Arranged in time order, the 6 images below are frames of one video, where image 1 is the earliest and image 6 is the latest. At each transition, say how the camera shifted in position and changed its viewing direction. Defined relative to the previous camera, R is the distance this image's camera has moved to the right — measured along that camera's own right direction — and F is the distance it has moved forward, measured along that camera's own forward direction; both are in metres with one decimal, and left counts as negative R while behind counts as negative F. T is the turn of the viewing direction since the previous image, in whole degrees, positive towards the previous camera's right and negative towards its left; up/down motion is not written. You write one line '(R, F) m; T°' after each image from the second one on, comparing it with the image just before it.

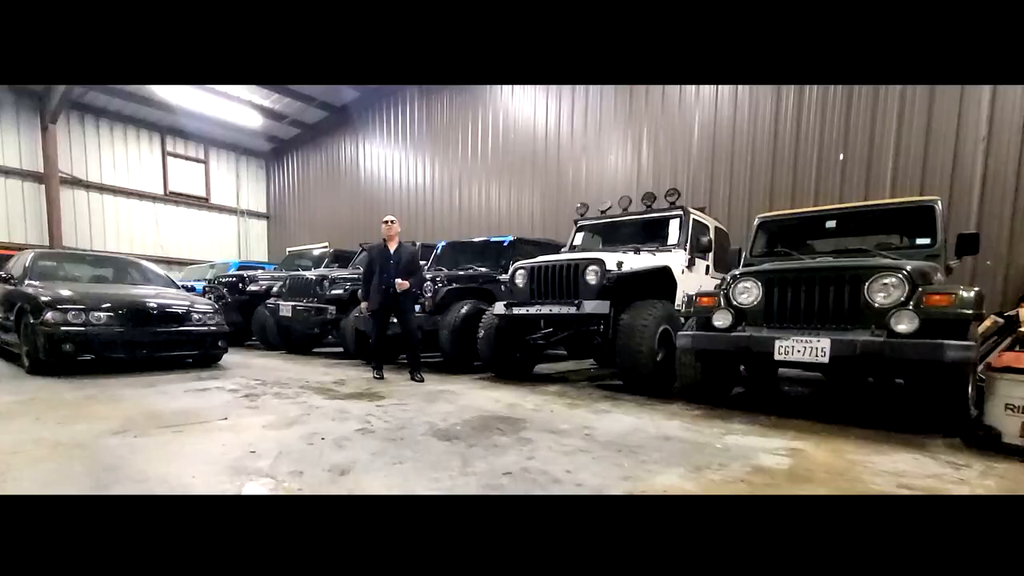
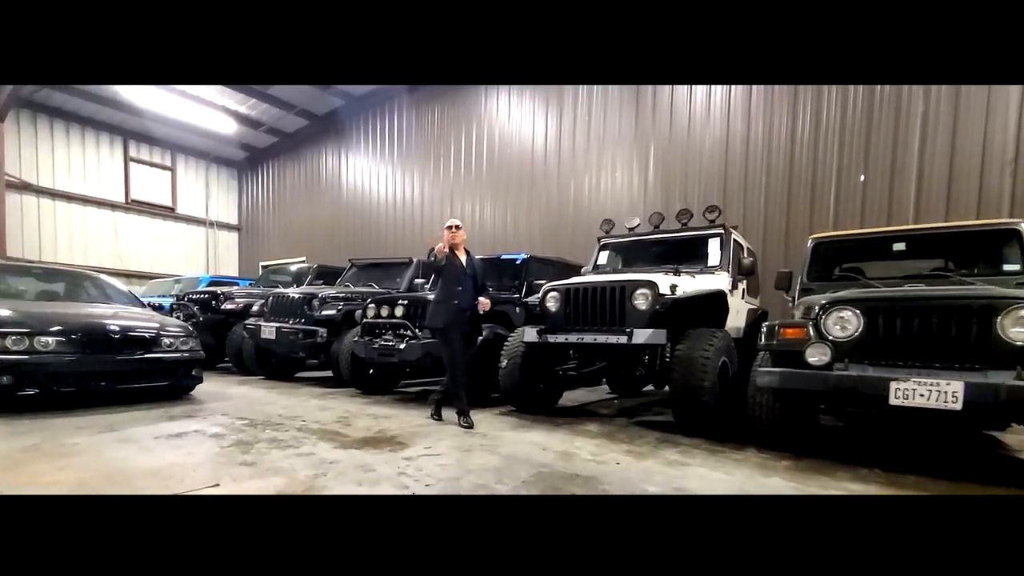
(-0.4, +0.5) m; +3°
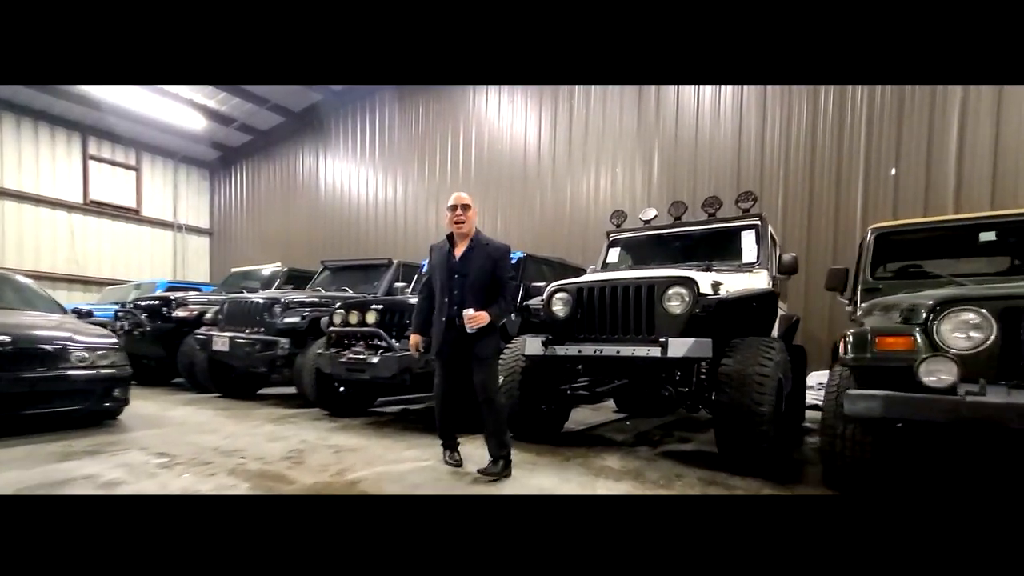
(-0.1, +0.7) m; +2°
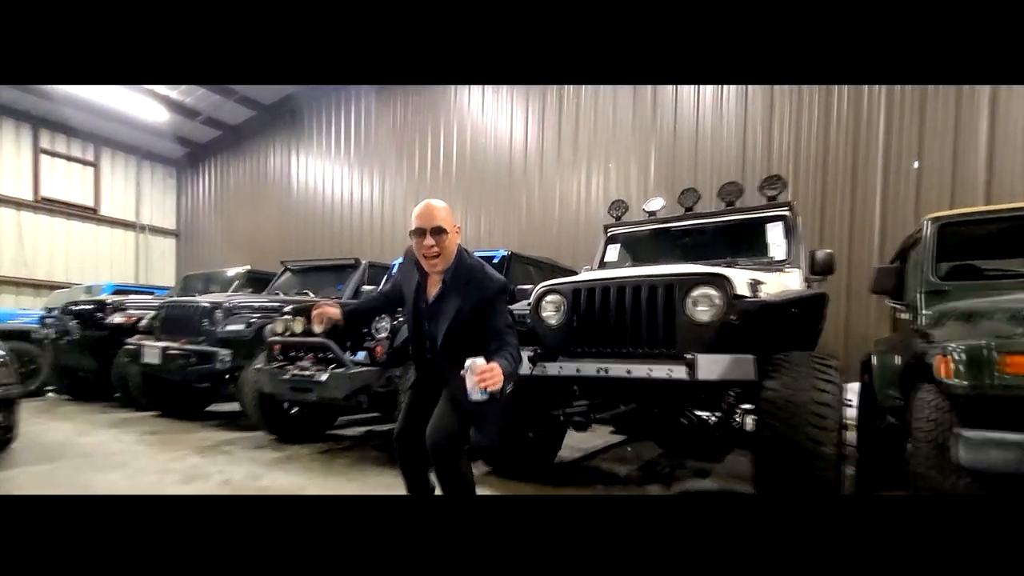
(0.0, +0.6) m; +2°
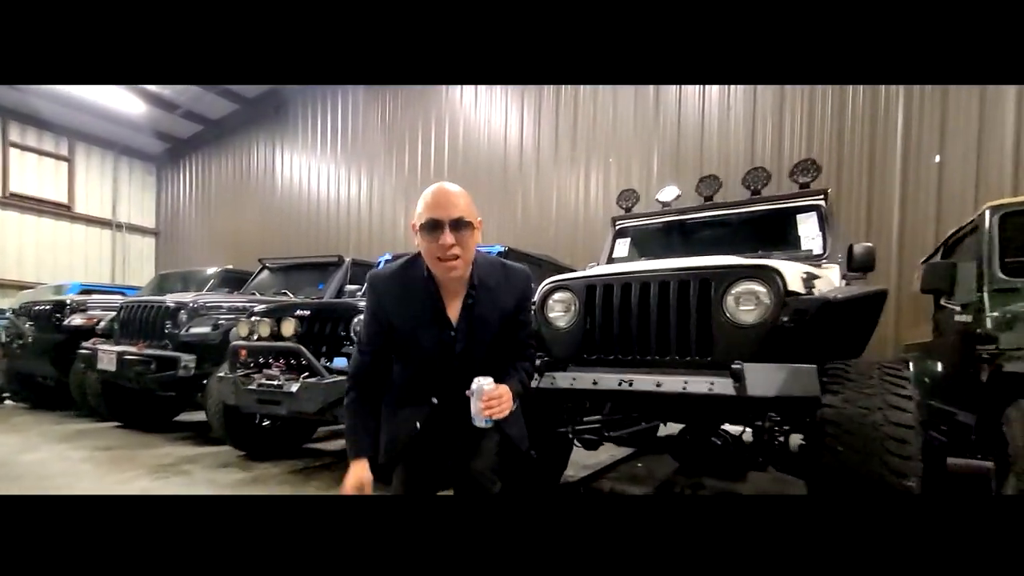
(0.0, +0.3) m; +1°
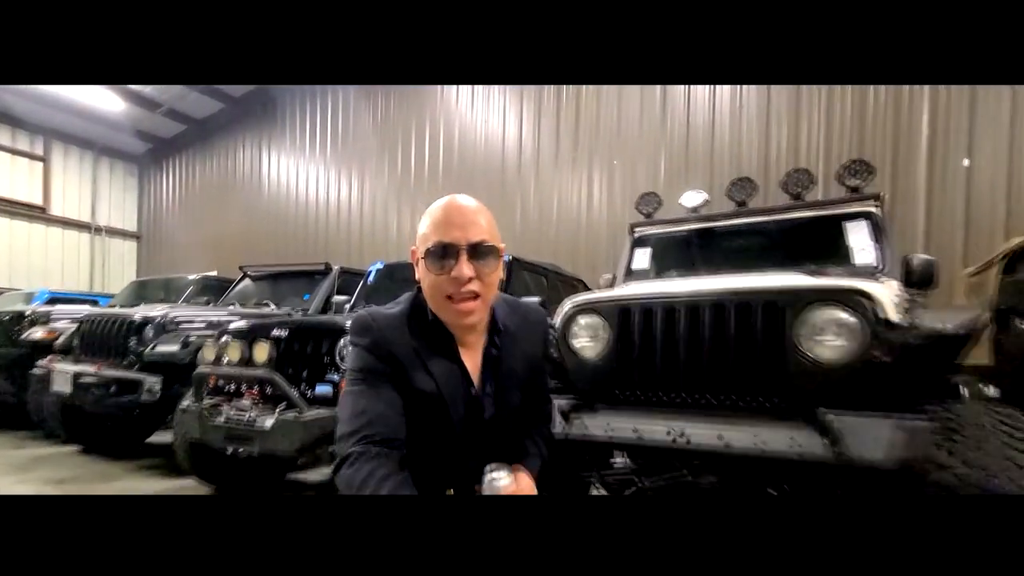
(-0.1, +0.3) m; +1°
